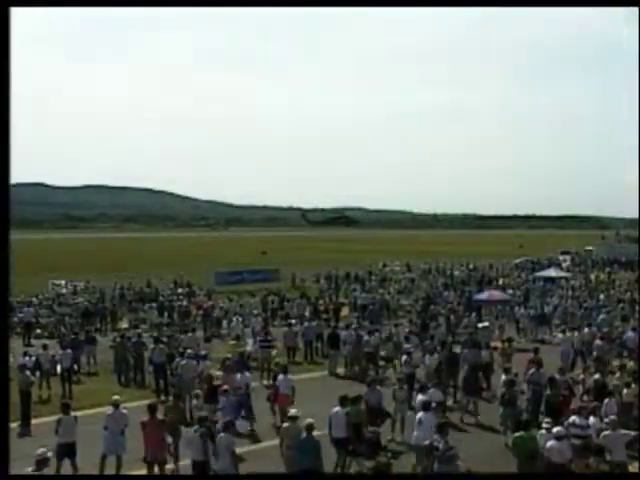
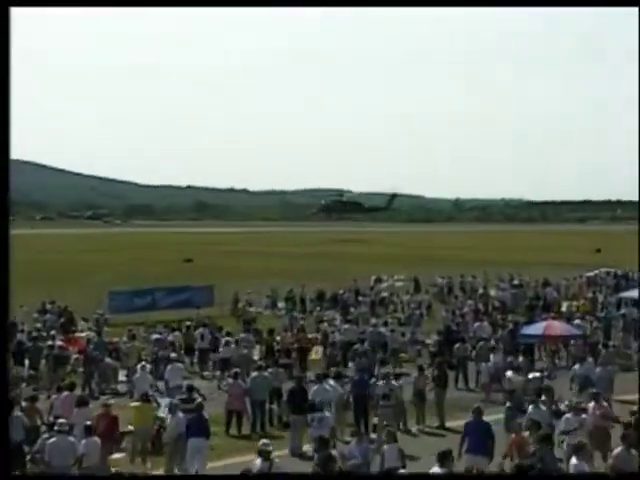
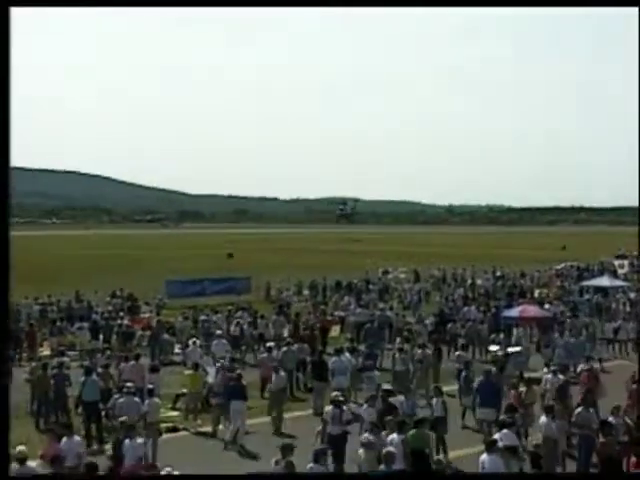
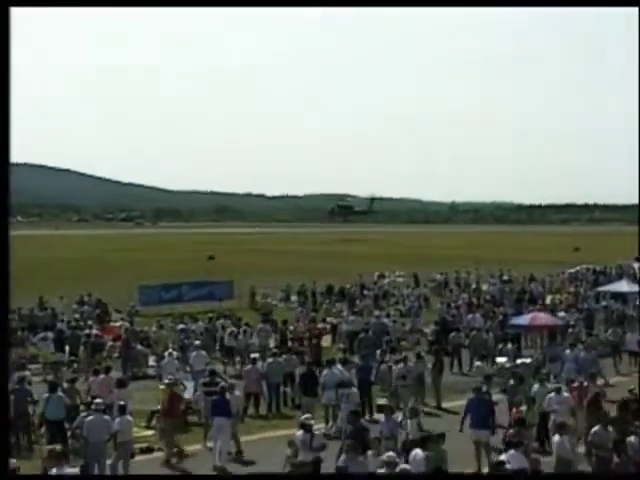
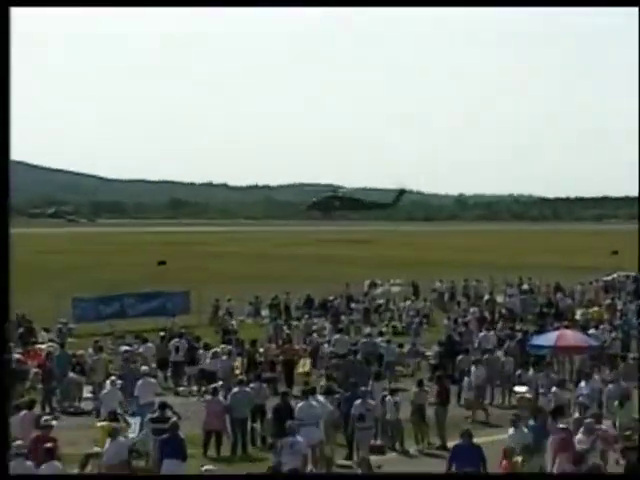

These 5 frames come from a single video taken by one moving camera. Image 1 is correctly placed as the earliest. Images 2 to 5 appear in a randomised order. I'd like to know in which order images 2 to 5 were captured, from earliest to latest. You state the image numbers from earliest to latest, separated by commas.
3, 4, 2, 5
